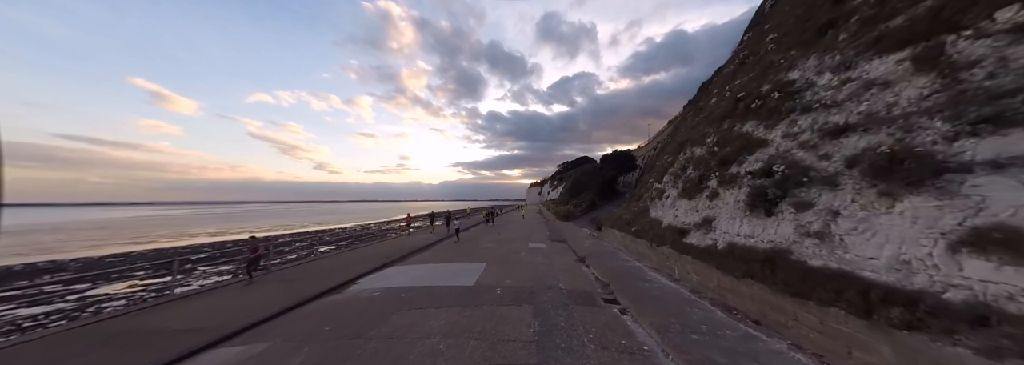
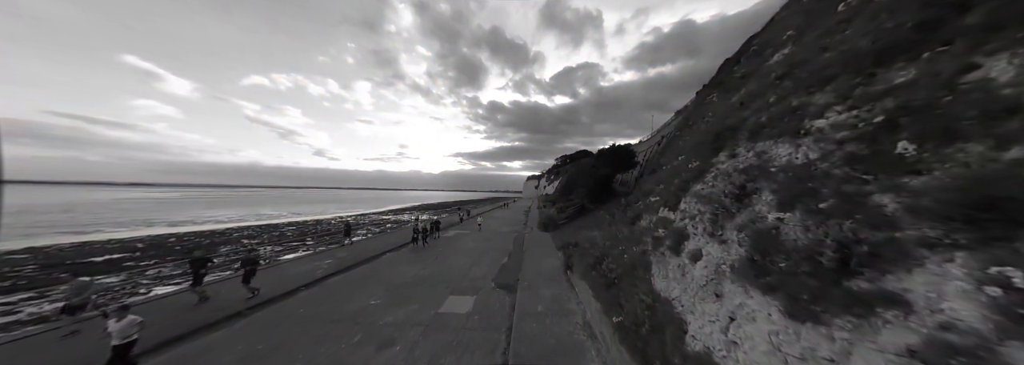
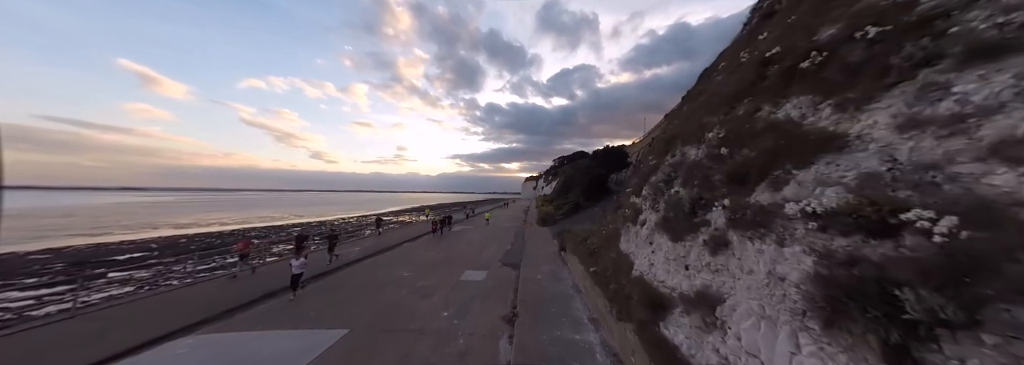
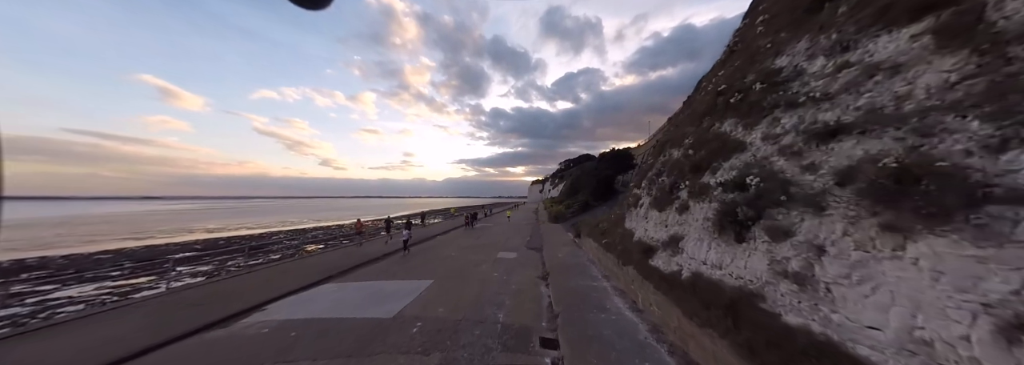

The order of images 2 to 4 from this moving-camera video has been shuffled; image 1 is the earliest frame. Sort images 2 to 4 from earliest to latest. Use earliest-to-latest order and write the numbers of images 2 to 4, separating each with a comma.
4, 3, 2
